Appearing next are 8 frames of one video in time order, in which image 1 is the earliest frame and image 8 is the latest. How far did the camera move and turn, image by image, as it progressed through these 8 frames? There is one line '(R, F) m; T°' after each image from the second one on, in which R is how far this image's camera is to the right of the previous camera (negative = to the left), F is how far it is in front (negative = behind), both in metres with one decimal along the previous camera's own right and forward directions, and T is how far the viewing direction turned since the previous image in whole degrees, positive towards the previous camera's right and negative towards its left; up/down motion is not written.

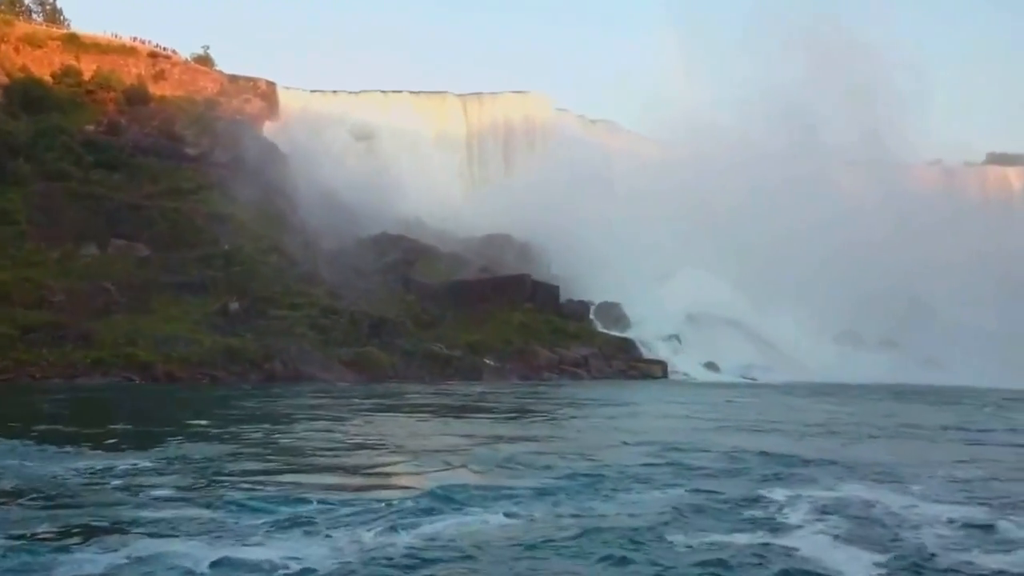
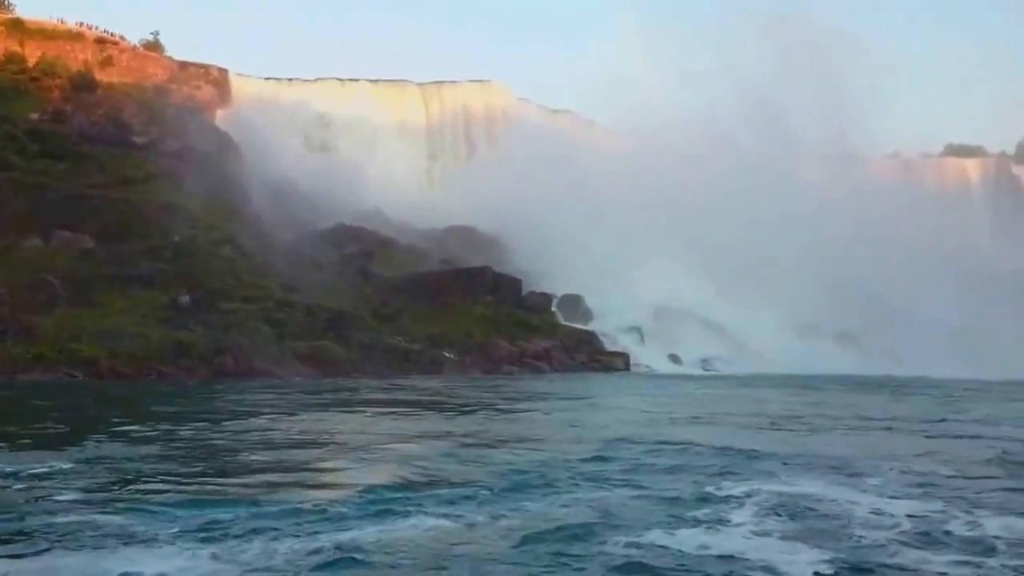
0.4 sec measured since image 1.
(-0.1, +1.1) m; +2°
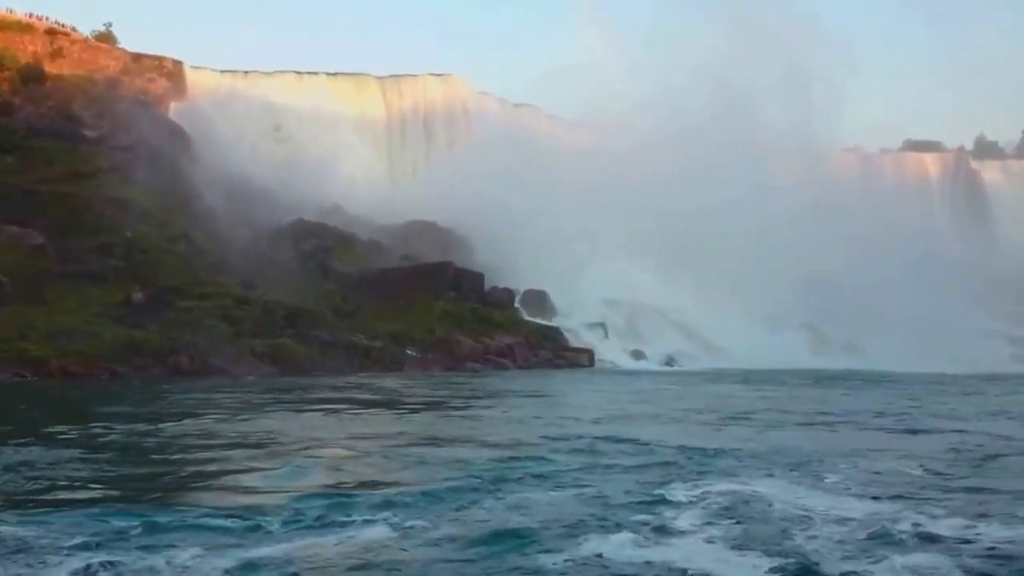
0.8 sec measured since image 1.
(-0.1, +0.7) m; +2°
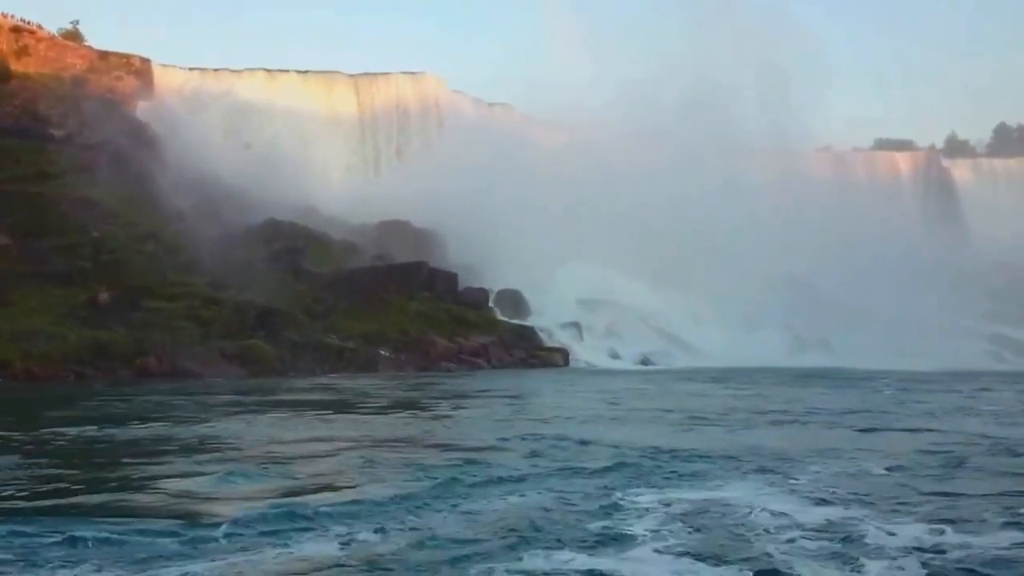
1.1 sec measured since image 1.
(0.0, +0.4) m; +1°
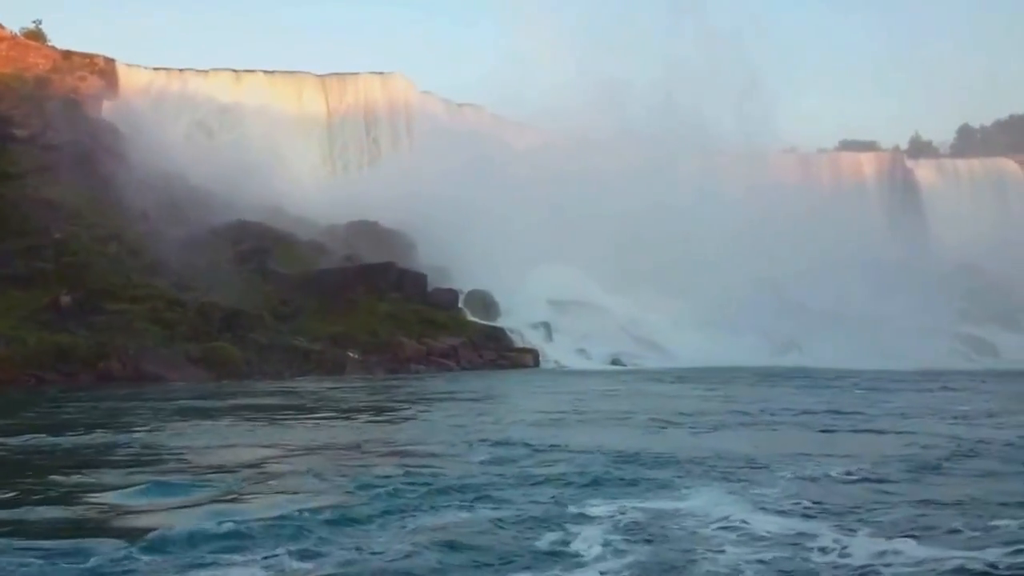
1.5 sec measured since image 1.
(+0.1, +0.2) m; +2°
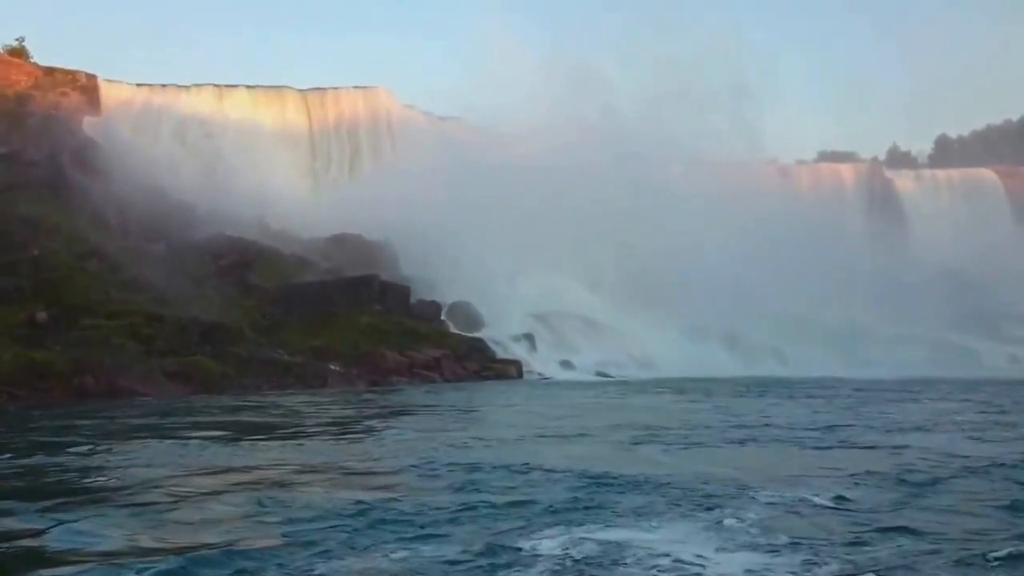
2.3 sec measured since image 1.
(+0.3, +0.2) m; +1°
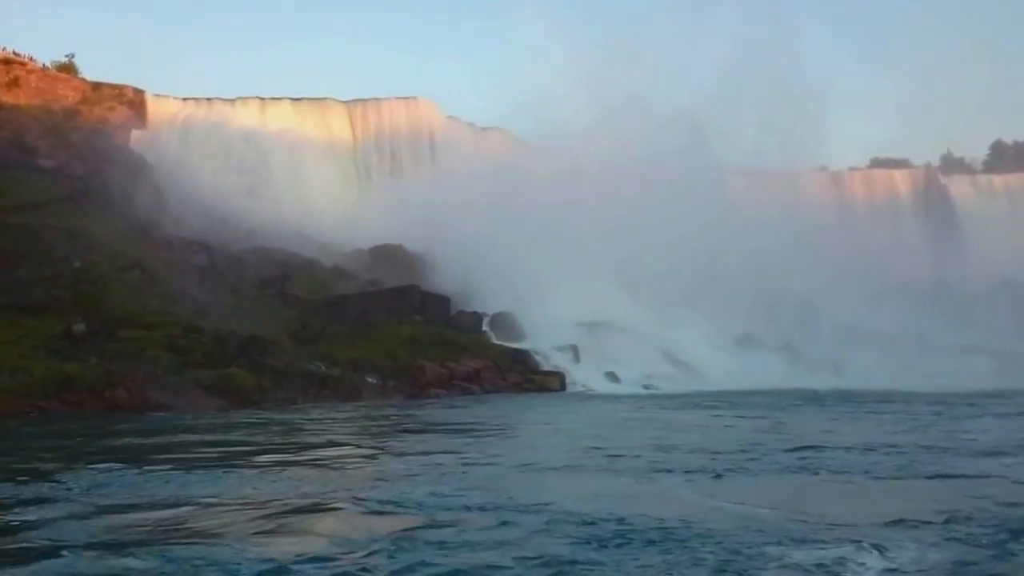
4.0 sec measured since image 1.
(+0.4, +0.8) m; -3°
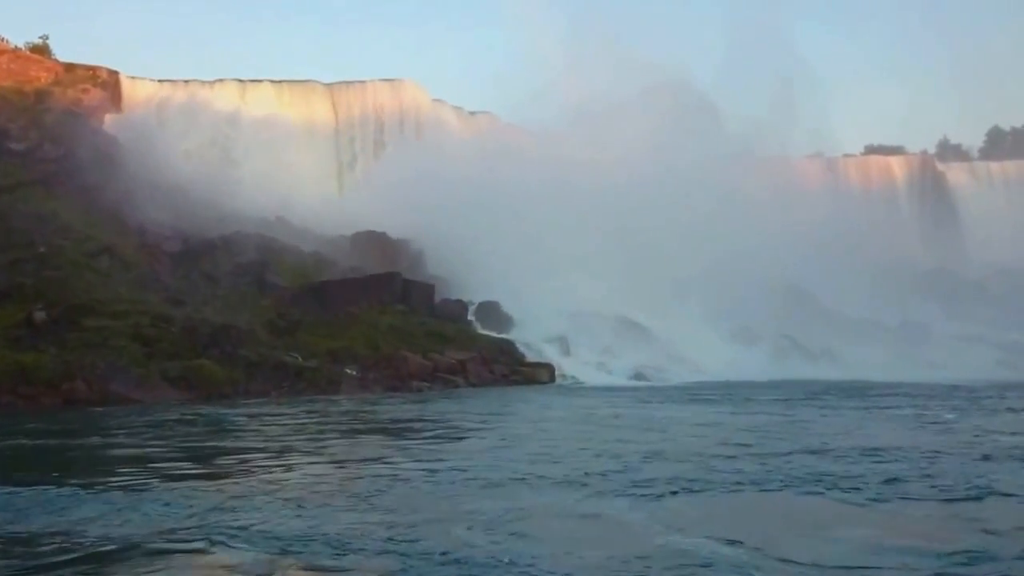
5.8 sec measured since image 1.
(0.0, +1.9) m; +1°
